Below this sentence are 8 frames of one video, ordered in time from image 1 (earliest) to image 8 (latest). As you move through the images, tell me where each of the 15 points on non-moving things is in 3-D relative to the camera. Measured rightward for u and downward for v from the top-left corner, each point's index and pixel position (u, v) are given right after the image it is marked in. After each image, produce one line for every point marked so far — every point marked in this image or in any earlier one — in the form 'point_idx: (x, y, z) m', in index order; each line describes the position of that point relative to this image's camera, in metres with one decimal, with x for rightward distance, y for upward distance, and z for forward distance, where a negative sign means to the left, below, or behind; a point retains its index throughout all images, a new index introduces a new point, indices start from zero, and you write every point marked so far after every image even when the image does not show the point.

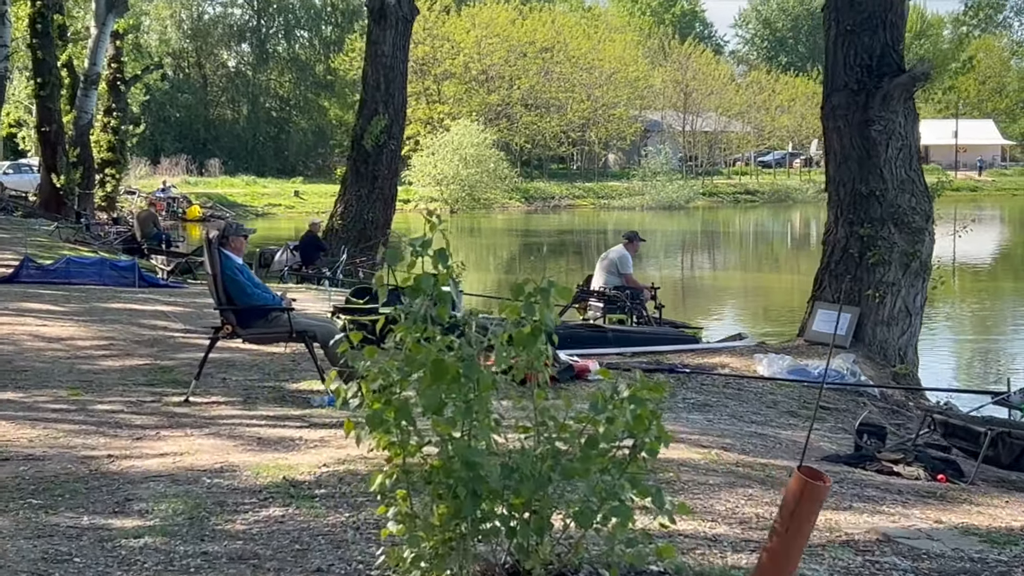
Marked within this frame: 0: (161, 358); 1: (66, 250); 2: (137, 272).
0: (-2.0, -0.4, +9.3) m
1: (-5.2, +0.4, +19.1) m
2: (-3.5, +0.1, +15.2) m
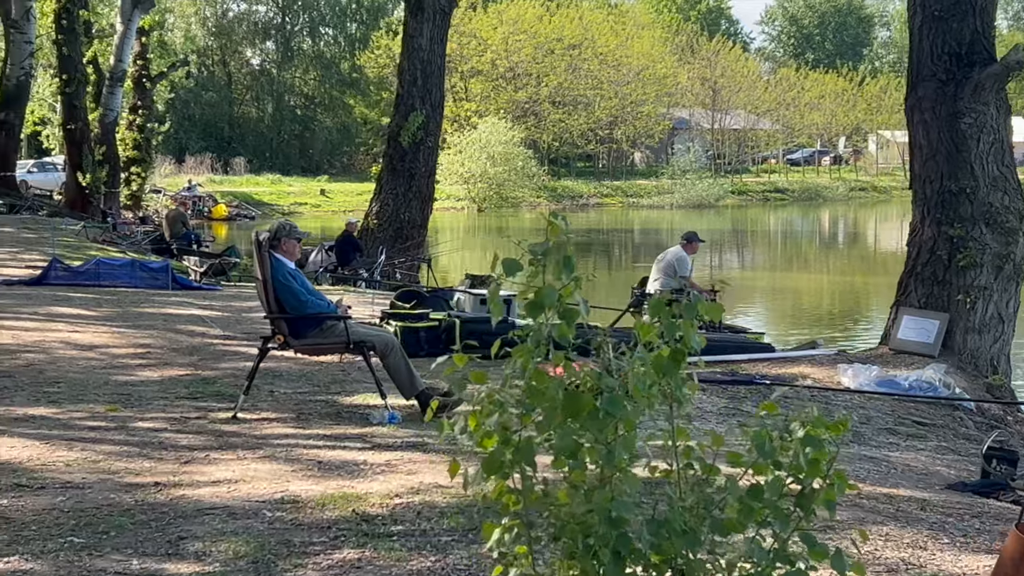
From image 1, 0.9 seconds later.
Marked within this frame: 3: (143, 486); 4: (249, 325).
0: (-1.6, -0.4, +8.7) m
1: (-4.8, +0.4, +18.5) m
2: (-3.0, +0.1, +14.6) m
3: (-1.2, -0.6, +5.4) m
4: (-1.8, -0.3, +11.2) m
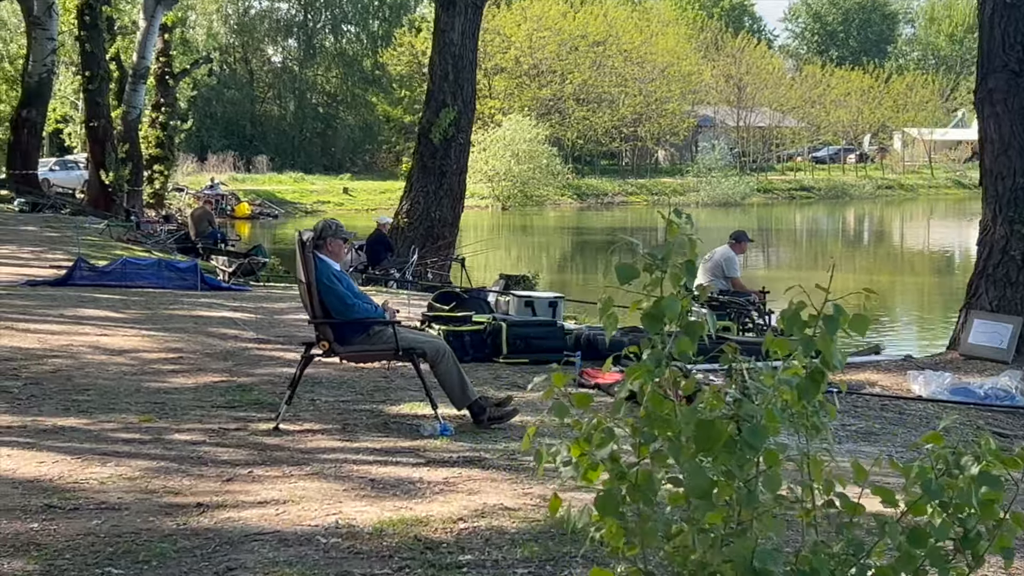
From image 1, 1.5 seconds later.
0: (-1.4, -0.4, +8.3) m
1: (-4.4, +0.4, +18.2) m
2: (-2.7, +0.1, +14.2) m
3: (-1.0, -0.7, +4.9) m
4: (-1.5, -0.3, +10.8) m
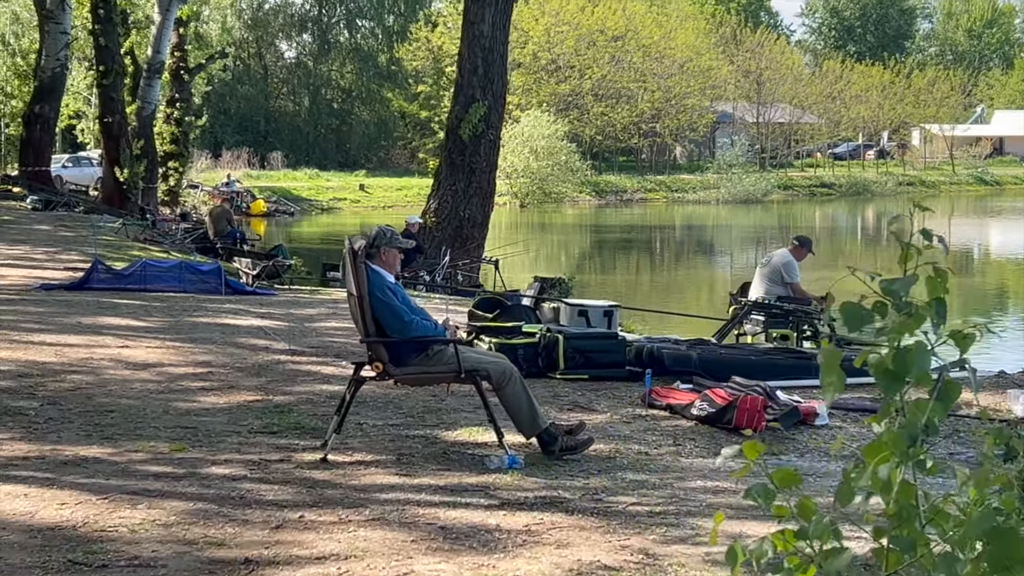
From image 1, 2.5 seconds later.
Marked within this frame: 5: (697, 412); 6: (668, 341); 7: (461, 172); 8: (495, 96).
0: (-1.1, -0.5, +7.6) m
1: (-4.0, +0.4, +17.5) m
2: (-2.4, +0.1, +13.5) m
3: (-0.7, -0.7, +4.2) m
4: (-1.2, -0.3, +10.1) m
5: (+0.8, -0.5, +6.7) m
6: (+0.8, -0.3, +8.5) m
7: (-0.5, +1.2, +17.1) m
8: (-0.2, +2.0, +16.9) m
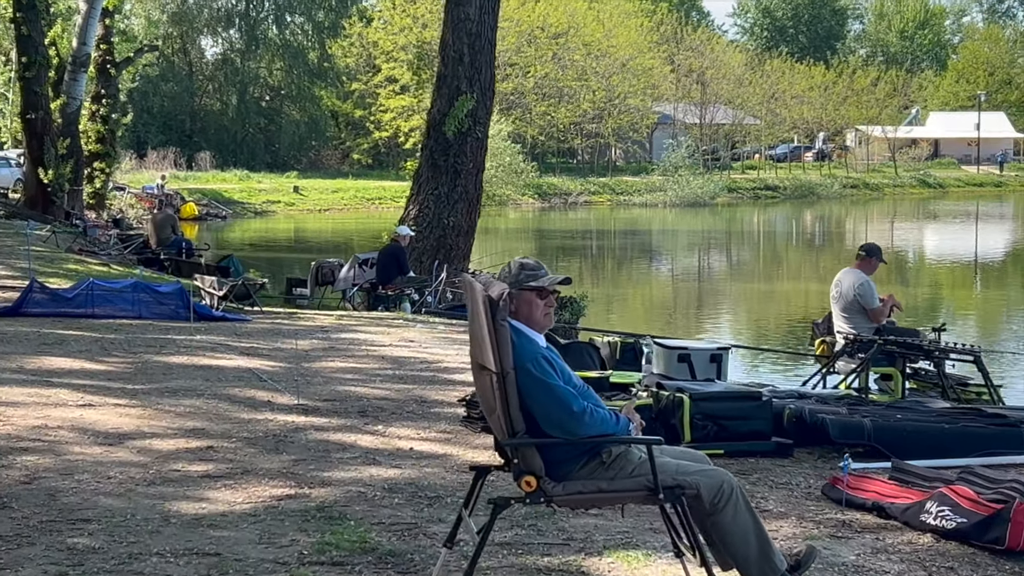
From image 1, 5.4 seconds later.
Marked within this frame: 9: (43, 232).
0: (-0.7, -0.7, +5.5) m
1: (-4.1, +0.2, +15.2) m
2: (-2.3, -0.1, +11.3) m
3: (-0.1, -0.9, +2.2) m
4: (-0.9, -0.5, +8.0) m
5: (+1.2, -0.7, +4.7) m
6: (+1.2, -0.4, +6.4) m
7: (-0.6, +1.0, +15.0) m
8: (-0.3, +1.8, +14.8) m
9: (-5.6, +0.7, +19.5) m
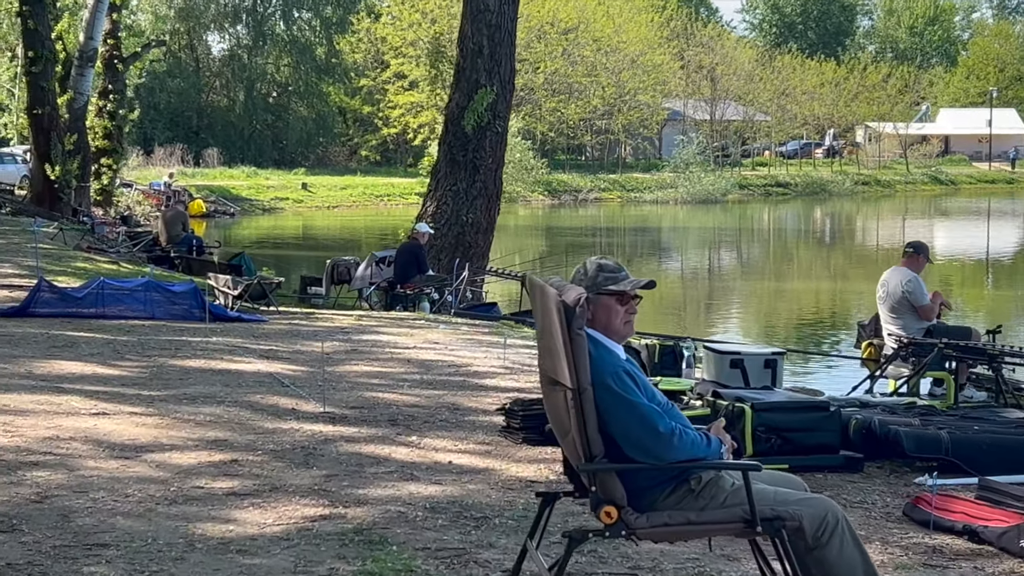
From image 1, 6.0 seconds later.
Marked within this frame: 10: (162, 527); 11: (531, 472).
0: (-0.5, -0.7, +5.0) m
1: (-3.9, +0.2, +14.8) m
2: (-2.1, -0.1, +10.9) m
3: (0.0, -0.9, +1.7) m
4: (-0.7, -0.5, +7.5) m
5: (+1.4, -0.7, +4.3) m
6: (+1.3, -0.4, +6.0) m
7: (-0.4, +1.0, +14.5) m
8: (-0.1, +1.8, +14.4) m
9: (-5.4, +0.7, +19.1) m
10: (-1.0, -0.7, +4.7) m
11: (+0.1, -0.6, +5.6) m
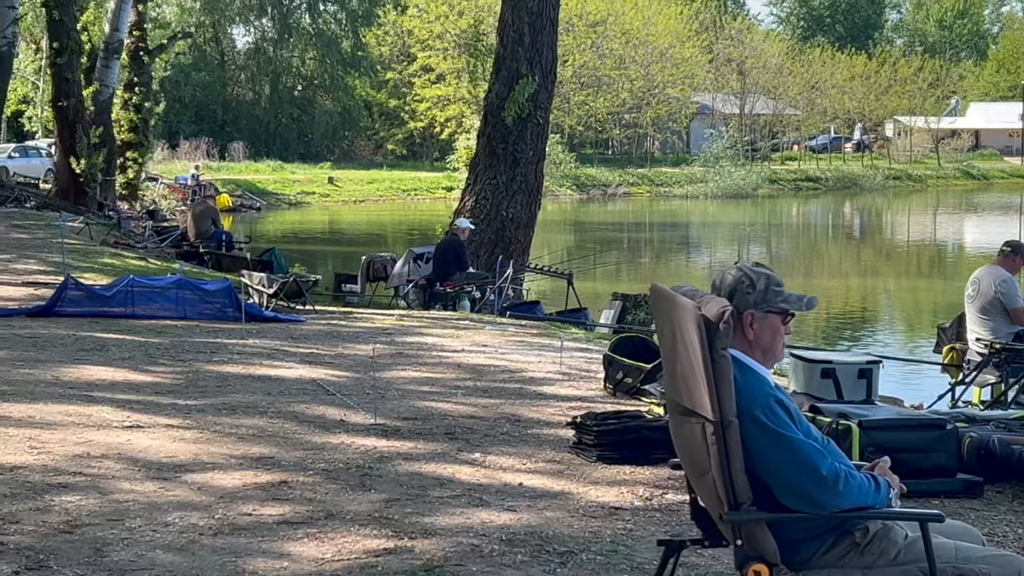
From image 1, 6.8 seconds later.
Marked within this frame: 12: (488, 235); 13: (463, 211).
0: (-0.3, -0.7, +4.5) m
1: (-3.5, +0.3, +14.3) m
2: (-1.8, -0.1, +10.4) m
3: (+0.2, -0.9, +1.2) m
4: (-0.5, -0.5, +7.0) m
5: (+1.6, -0.7, +3.7) m
6: (+1.6, -0.5, +5.4) m
7: (0.0, +1.1, +14.0) m
8: (+0.3, +1.8, +13.8) m
9: (-5.0, +0.7, +18.6) m
10: (-0.8, -0.7, +4.1) m
11: (+0.3, -0.6, +5.1) m
12: (-0.2, +0.5, +14.1) m
13: (-0.4, +0.7, +14.2) m
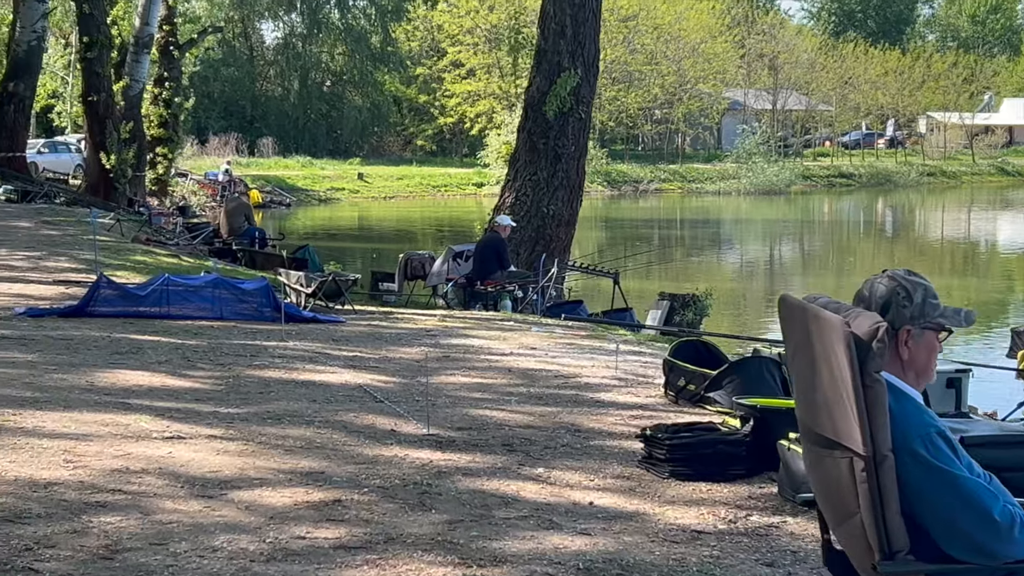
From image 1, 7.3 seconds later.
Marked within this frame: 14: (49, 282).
0: (-0.1, -0.7, +4.1) m
1: (-3.2, +0.3, +14.0) m
2: (-1.5, -0.1, +10.0) m
3: (+0.3, -0.9, +0.8) m
4: (-0.2, -0.5, +6.6) m
5: (+1.8, -0.7, +3.3) m
6: (+1.8, -0.5, +5.0) m
7: (+0.3, +1.1, +13.6) m
8: (+0.6, +1.8, +13.4) m
9: (-4.5, +0.8, +18.3) m
10: (-0.6, -0.7, +3.8) m
11: (+0.5, -0.7, +4.7) m
12: (+0.2, +0.5, +13.7) m
13: (-0.1, +0.7, +13.8) m
14: (-3.1, 0.0, +10.9) m
